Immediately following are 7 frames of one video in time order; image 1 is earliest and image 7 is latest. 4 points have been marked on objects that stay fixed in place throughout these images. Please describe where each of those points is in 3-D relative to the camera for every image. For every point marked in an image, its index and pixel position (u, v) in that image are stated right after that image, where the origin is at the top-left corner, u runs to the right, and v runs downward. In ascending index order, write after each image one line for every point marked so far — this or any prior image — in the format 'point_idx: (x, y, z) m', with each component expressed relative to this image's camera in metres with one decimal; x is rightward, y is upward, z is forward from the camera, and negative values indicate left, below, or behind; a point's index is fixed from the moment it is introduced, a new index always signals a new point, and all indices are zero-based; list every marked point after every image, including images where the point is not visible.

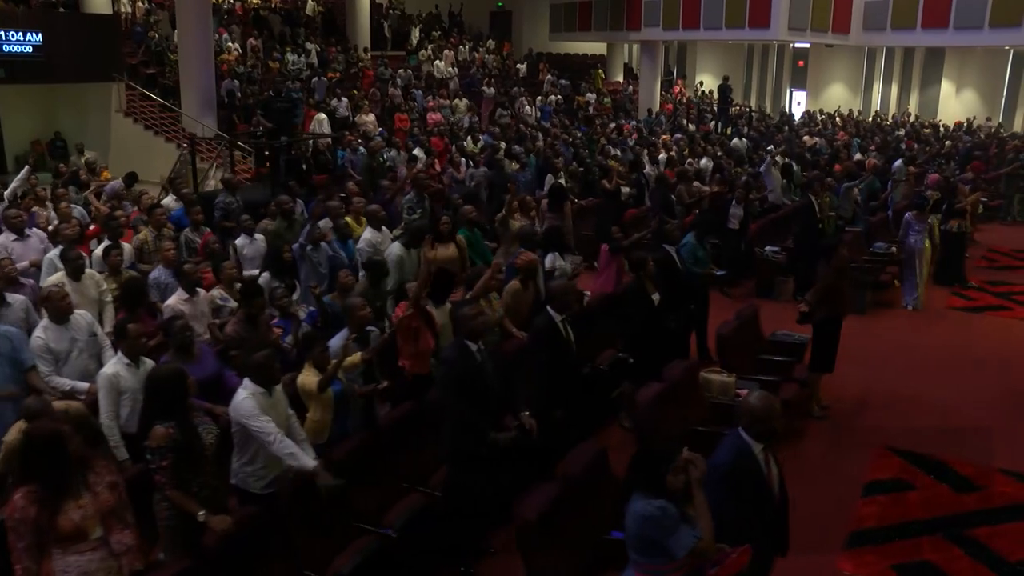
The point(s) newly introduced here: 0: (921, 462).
0: (+3.1, -1.3, +7.1) m
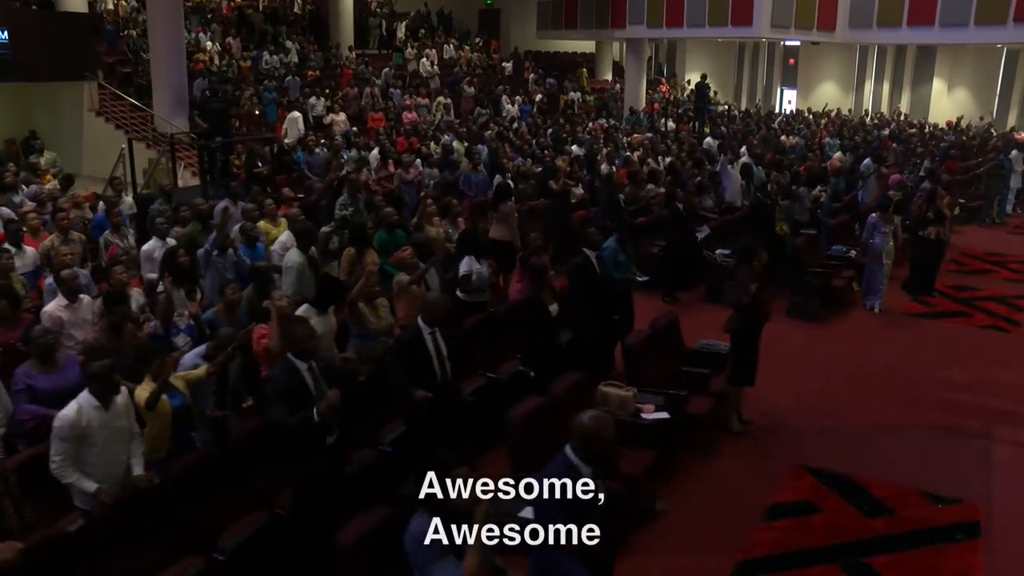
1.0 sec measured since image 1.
0: (+2.3, -1.4, +6.7) m
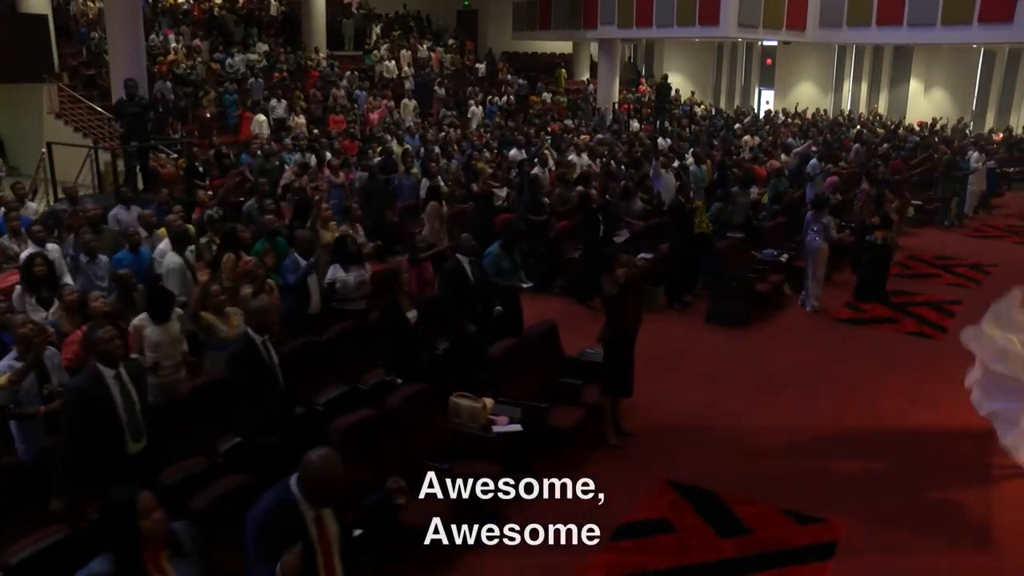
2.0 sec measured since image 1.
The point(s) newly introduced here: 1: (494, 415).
0: (+1.3, -1.4, +6.5) m
1: (-0.1, -0.9, +6.6) m
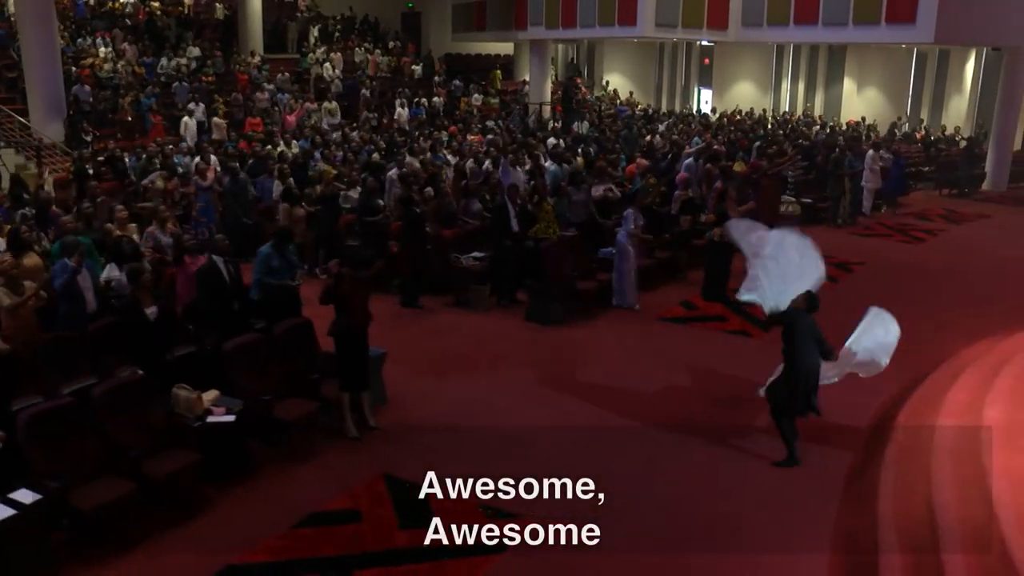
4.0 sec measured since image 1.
0: (-0.7, -1.4, +6.6) m
1: (-2.1, -0.9, +6.7) m
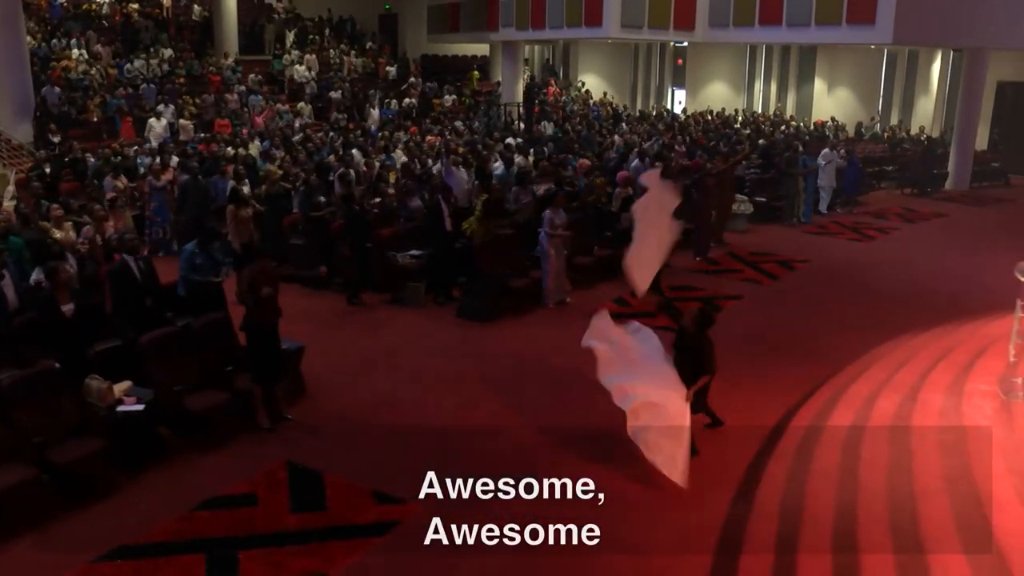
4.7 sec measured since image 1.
0: (-1.5, -1.4, +6.9) m
1: (-2.9, -0.8, +7.0) m
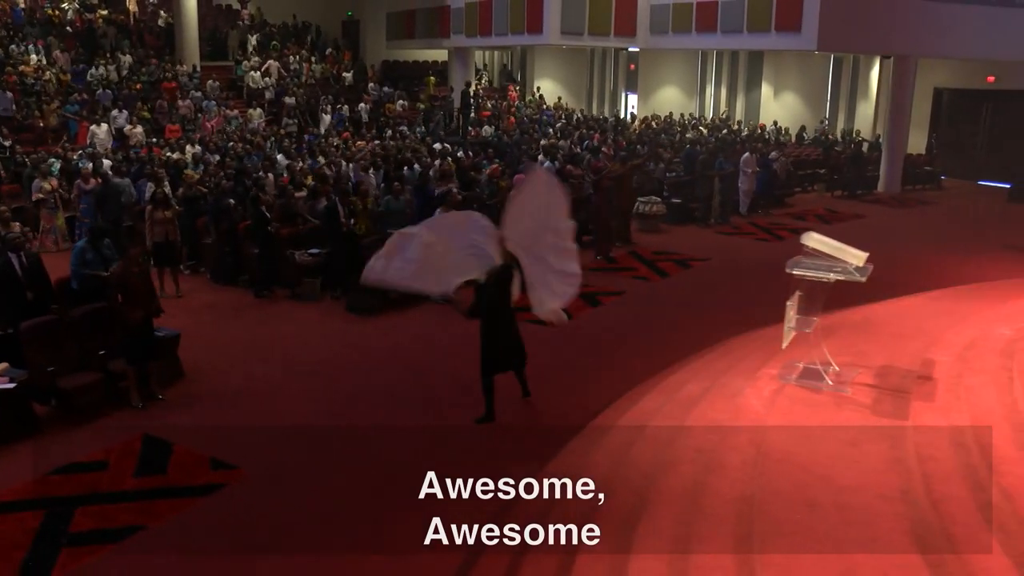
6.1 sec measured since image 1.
0: (-2.9, -1.3, +7.8) m
1: (-4.3, -0.8, +7.9) m
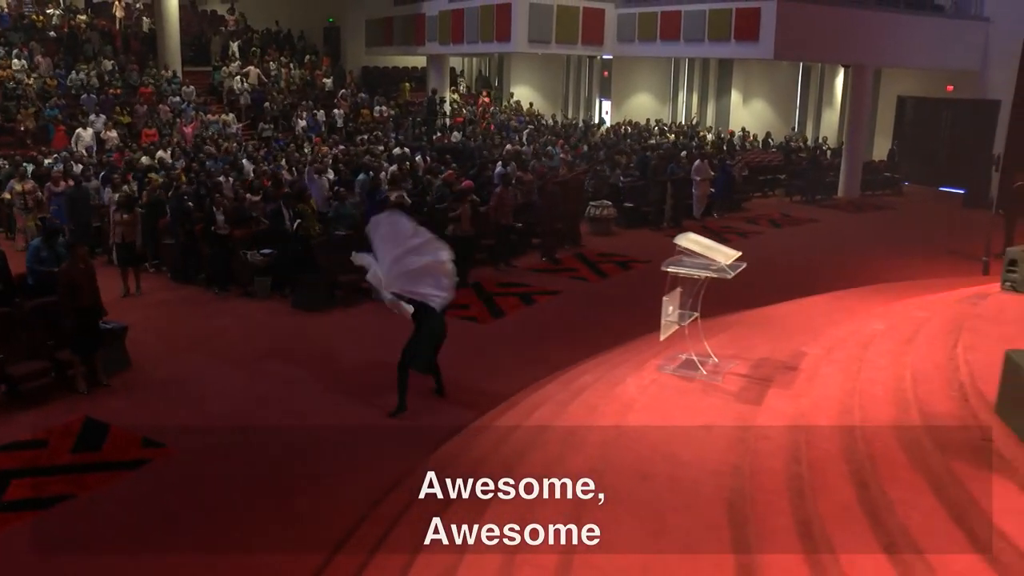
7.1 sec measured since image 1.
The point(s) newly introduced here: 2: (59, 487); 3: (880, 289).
0: (-3.8, -1.3, +8.6) m
1: (-5.2, -0.7, +8.7) m
2: (-3.5, -1.6, +7.4) m
3: (+4.7, 0.0, +12.1) m
